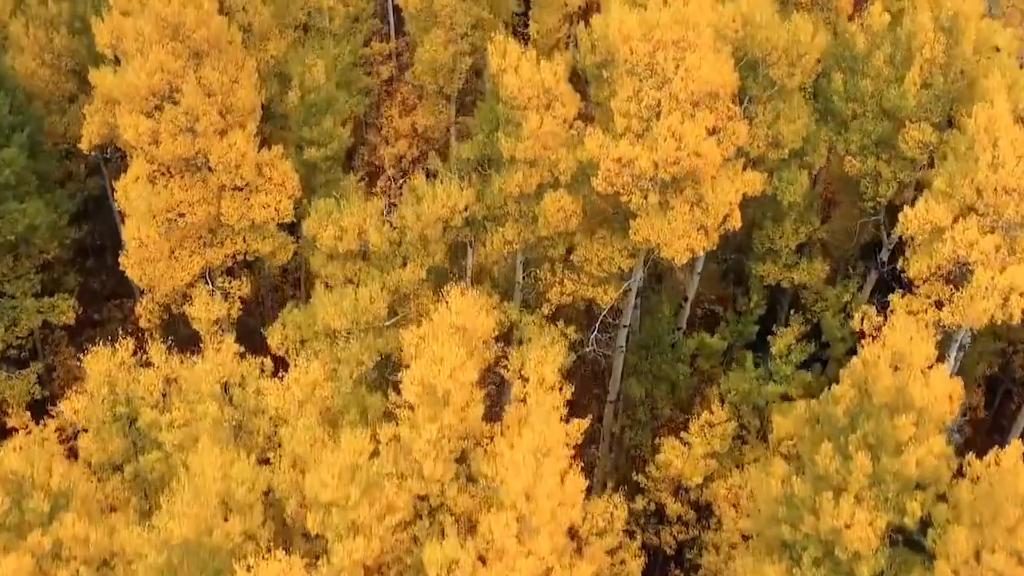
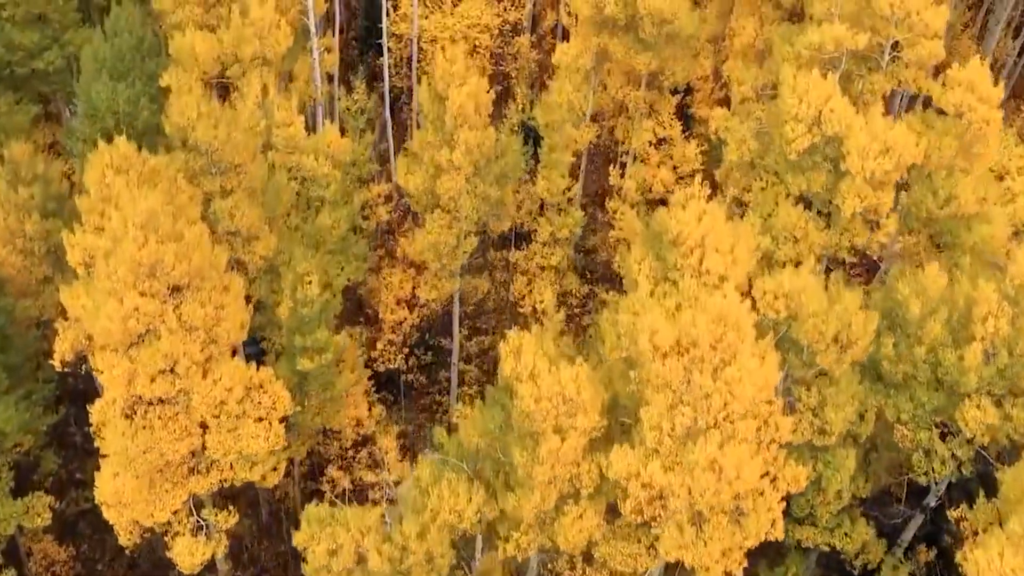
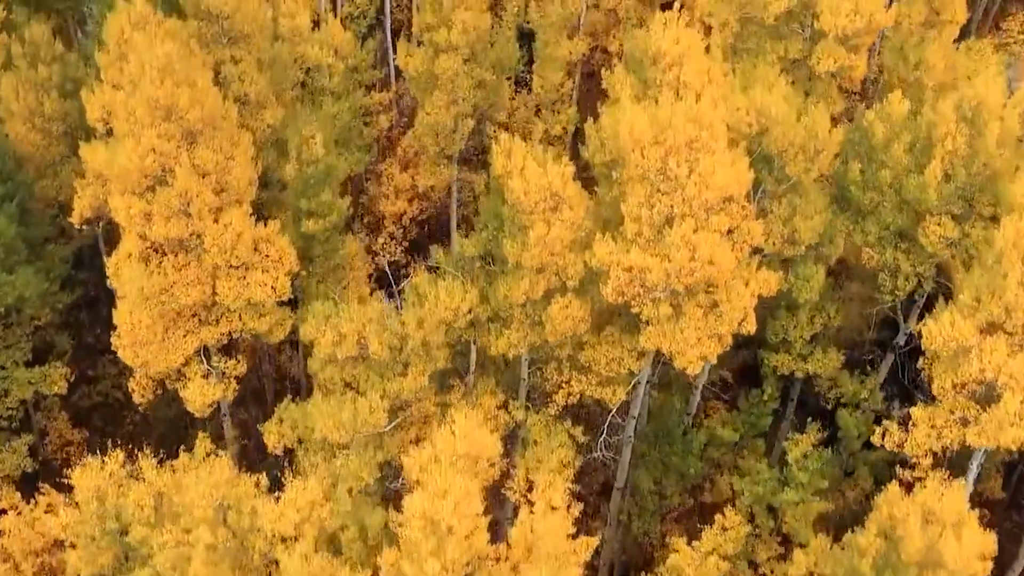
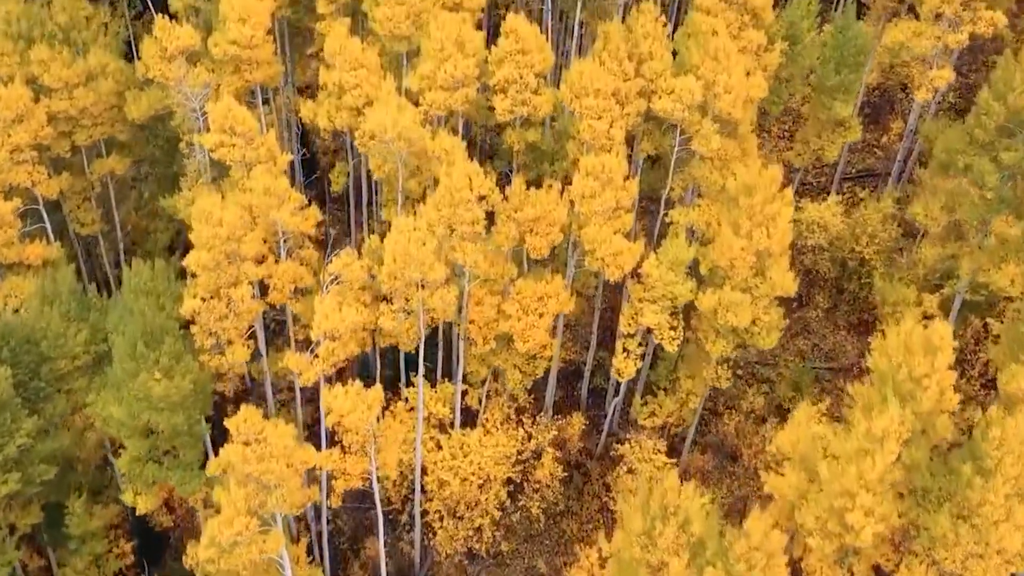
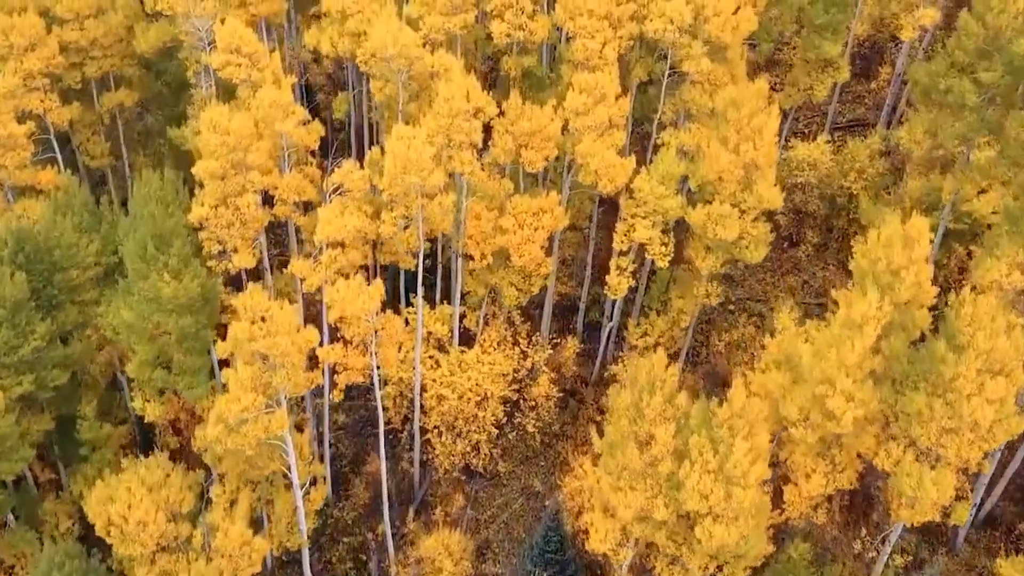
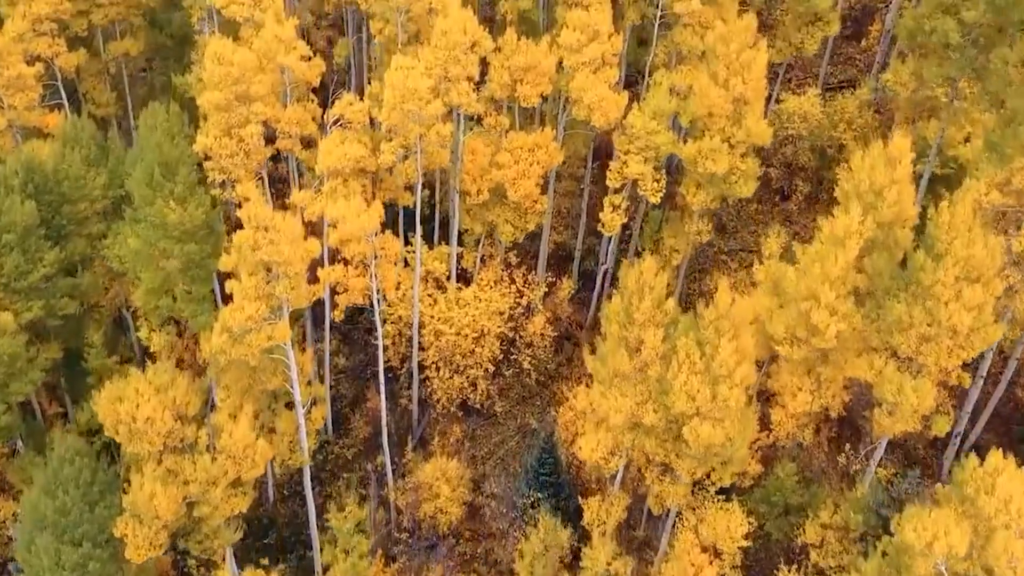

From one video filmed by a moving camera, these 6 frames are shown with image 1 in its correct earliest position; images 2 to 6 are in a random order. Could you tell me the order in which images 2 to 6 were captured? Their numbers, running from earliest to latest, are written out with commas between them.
3, 2, 6, 5, 4
